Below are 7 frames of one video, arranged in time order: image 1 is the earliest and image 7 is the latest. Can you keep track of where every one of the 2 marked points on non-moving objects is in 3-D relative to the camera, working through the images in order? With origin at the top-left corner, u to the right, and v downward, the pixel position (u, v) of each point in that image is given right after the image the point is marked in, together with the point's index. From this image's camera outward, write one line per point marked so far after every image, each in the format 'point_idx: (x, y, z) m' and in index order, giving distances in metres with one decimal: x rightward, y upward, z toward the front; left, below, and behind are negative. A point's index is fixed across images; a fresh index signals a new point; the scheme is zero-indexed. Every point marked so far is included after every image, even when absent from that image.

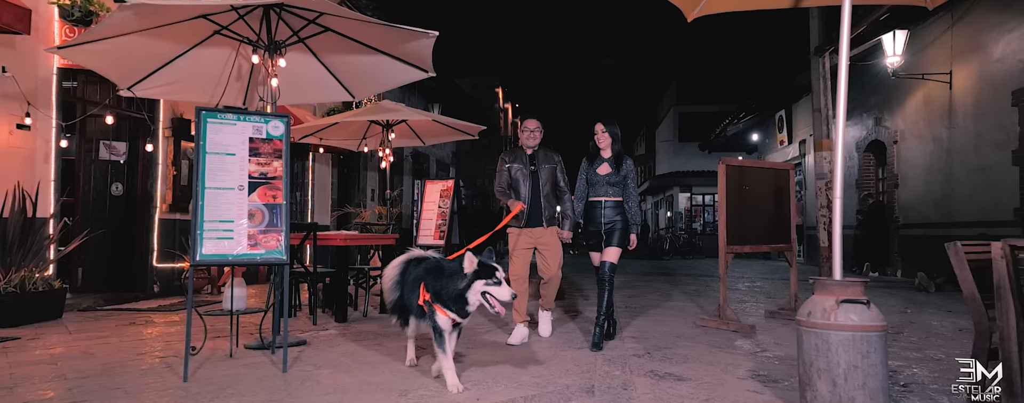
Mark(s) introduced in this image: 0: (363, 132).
0: (-2.3, +1.1, +9.3) m
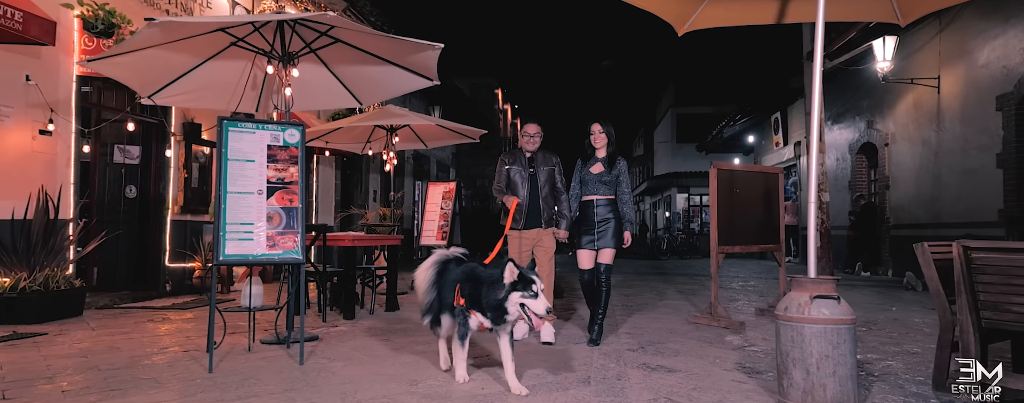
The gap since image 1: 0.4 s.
0: (-2.3, +1.0, +9.6) m
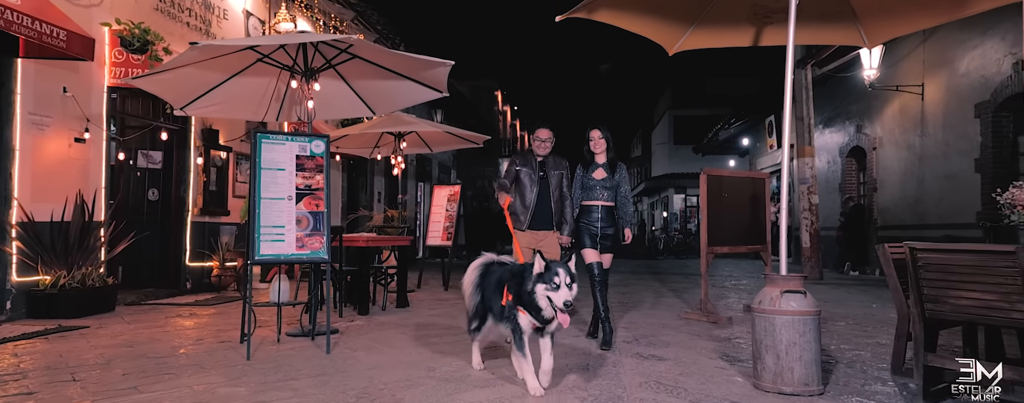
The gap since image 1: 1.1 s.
0: (-2.3, +1.0, +10.1) m
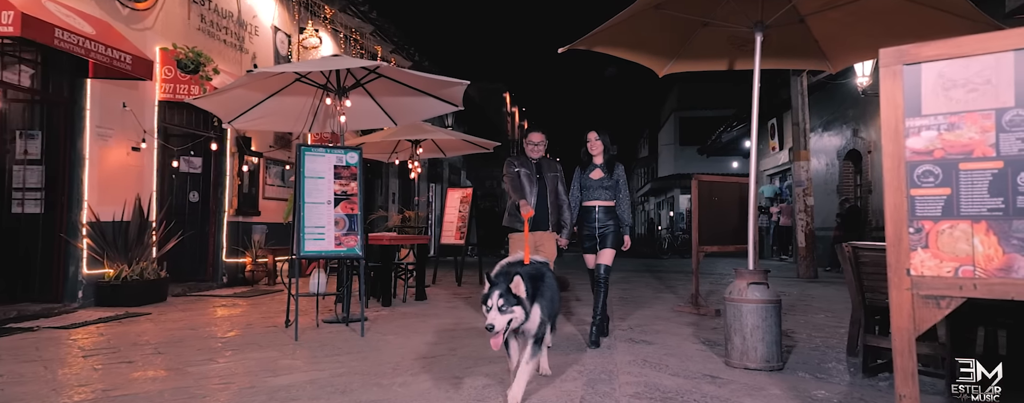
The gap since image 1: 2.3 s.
0: (-2.1, +1.0, +10.9) m
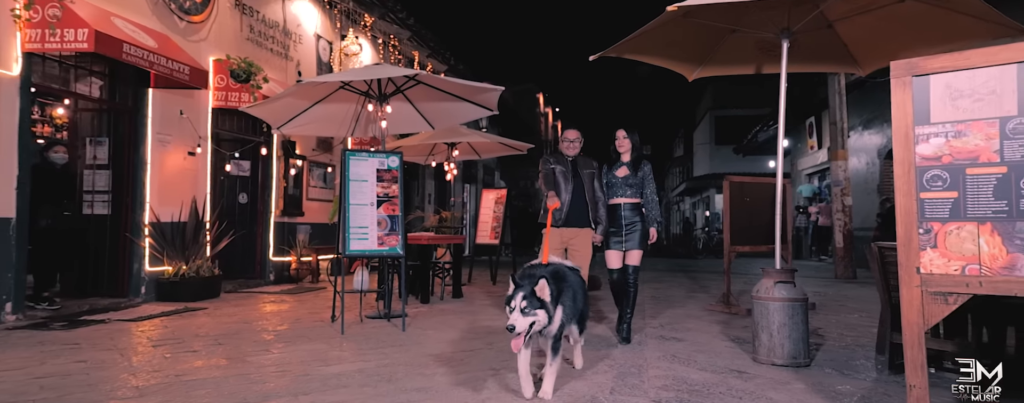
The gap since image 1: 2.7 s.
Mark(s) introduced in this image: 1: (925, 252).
0: (-1.5, +1.0, +11.2) m
1: (+1.7, -0.2, +2.5) m
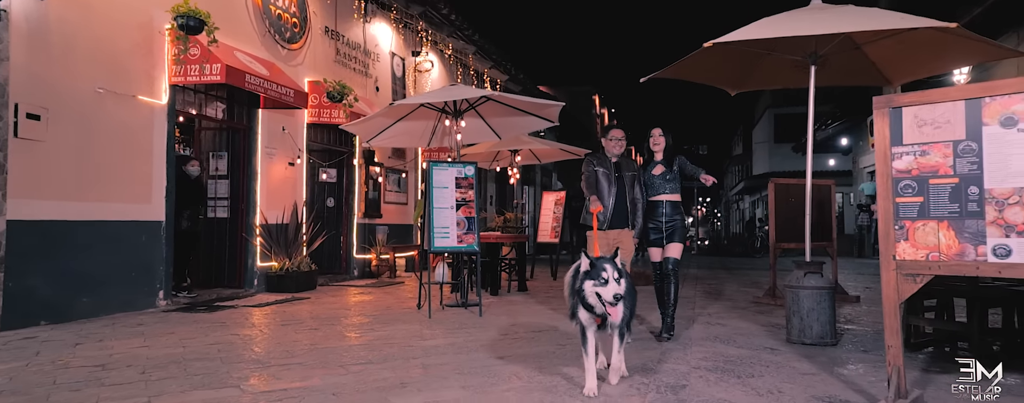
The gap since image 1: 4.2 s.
0: (-0.3, +0.9, +12.2) m
1: (+2.0, -0.2, +3.2) m
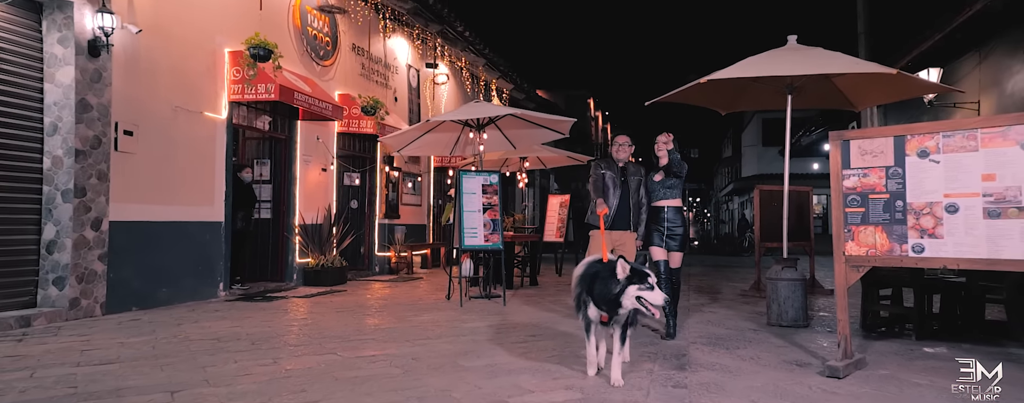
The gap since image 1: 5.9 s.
0: (-0.1, +0.9, +13.2) m
1: (+2.4, -0.3, +4.3) m
